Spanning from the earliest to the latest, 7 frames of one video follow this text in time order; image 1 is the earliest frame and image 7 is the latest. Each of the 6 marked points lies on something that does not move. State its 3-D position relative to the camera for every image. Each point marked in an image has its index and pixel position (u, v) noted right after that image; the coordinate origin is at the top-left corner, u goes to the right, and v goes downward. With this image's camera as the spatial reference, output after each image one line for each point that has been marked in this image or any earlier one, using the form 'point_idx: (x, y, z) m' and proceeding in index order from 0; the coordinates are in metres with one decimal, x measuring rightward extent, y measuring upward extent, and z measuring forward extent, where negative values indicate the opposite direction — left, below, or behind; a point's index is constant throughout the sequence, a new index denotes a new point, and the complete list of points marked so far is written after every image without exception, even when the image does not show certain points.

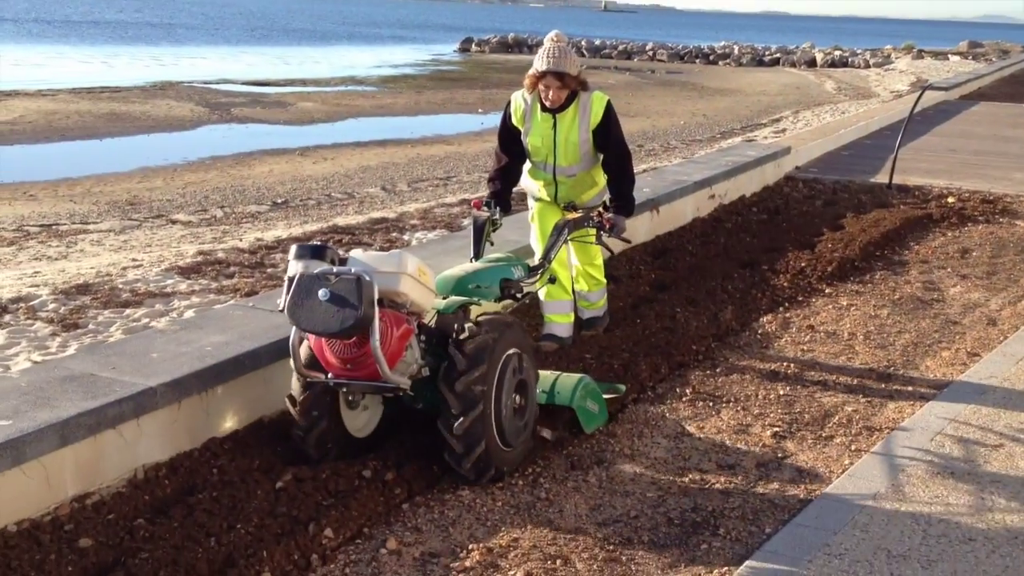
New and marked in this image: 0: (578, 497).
0: (+0.2, -0.8, +4.1) m
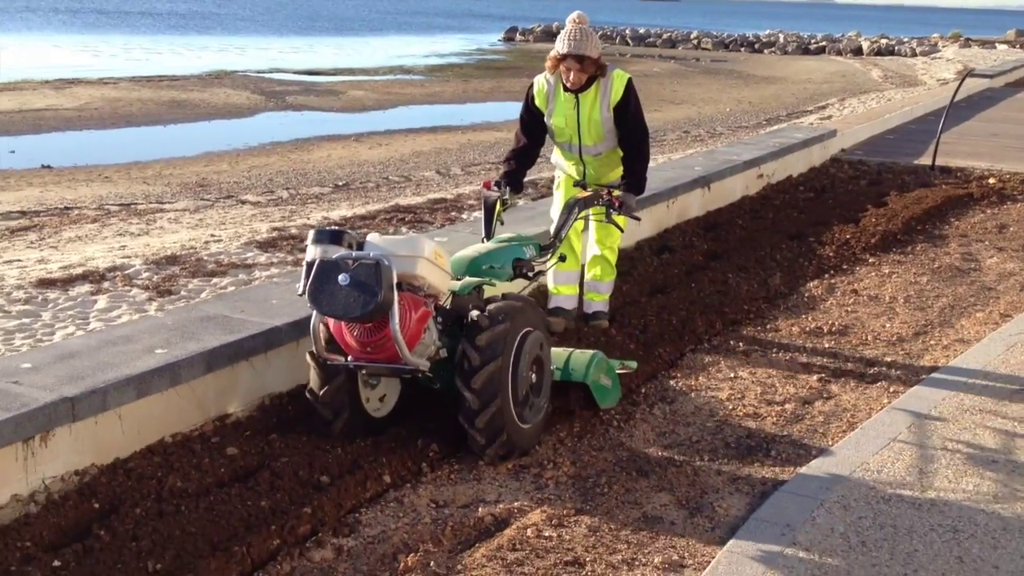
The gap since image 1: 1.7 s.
0: (+0.6, -0.6, +4.7) m
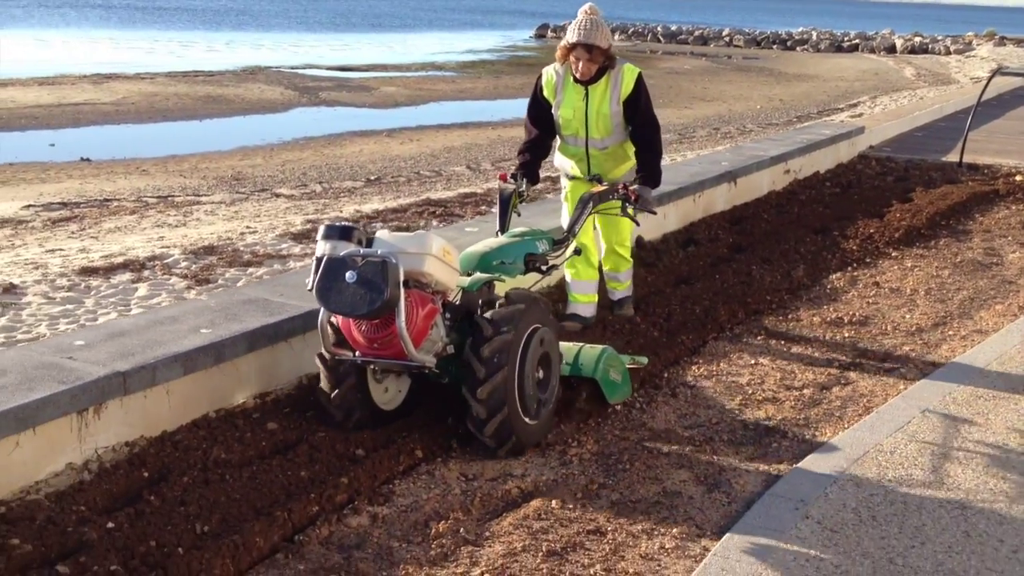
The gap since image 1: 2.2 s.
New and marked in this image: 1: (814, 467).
0: (+0.7, -0.5, +4.8) m
1: (+1.2, -0.7, +4.1) m
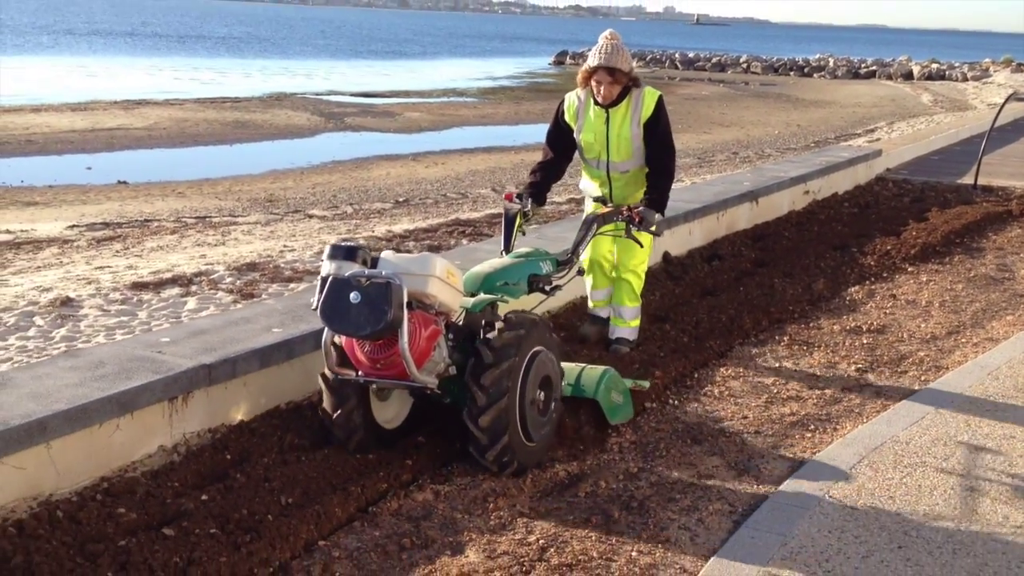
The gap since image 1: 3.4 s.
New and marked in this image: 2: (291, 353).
0: (+0.9, -0.6, +5.2) m
1: (+1.4, -0.7, +4.4) m
2: (-1.0, -0.3, +4.7) m
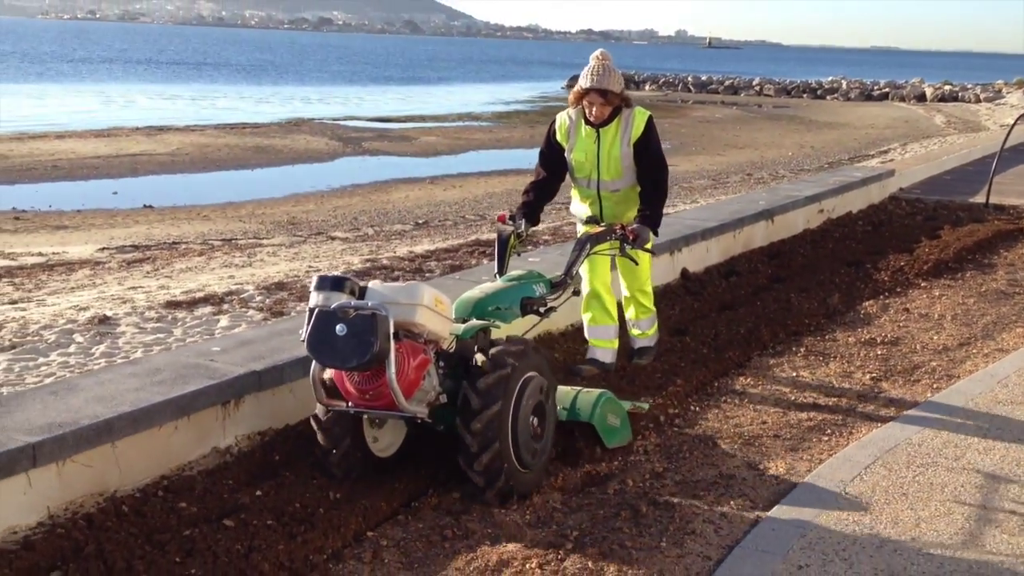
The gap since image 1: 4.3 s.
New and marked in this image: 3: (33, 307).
0: (+1.1, -0.6, +5.5) m
1: (+1.5, -0.8, +4.7) m
2: (-0.9, -0.4, +5.0) m
3: (-4.7, -0.2, +10.3) m
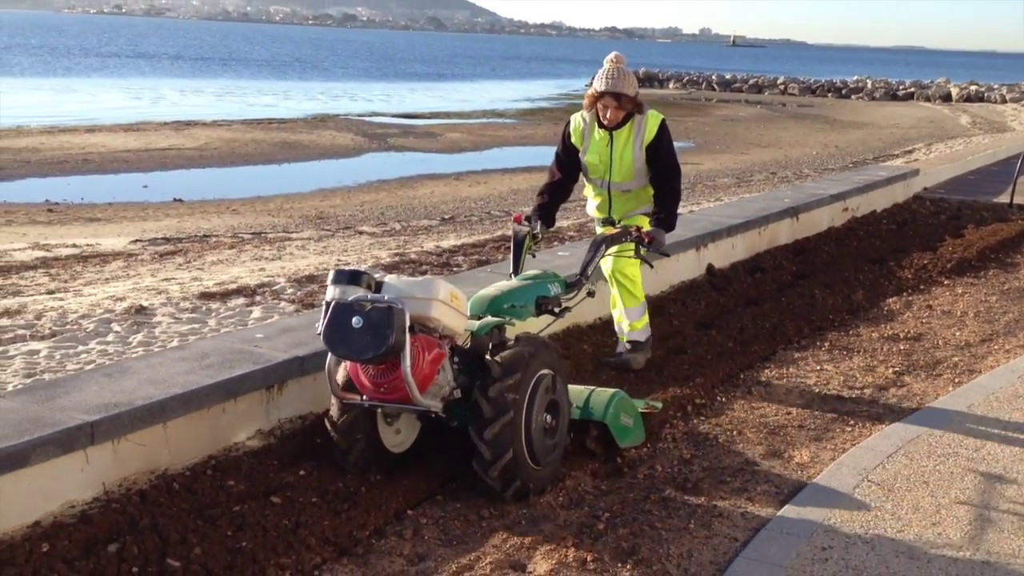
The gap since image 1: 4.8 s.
0: (+1.2, -0.6, +5.6) m
1: (+1.7, -0.7, +4.8) m
2: (-0.7, -0.3, +5.2) m
3: (-4.4, -0.1, +10.5) m
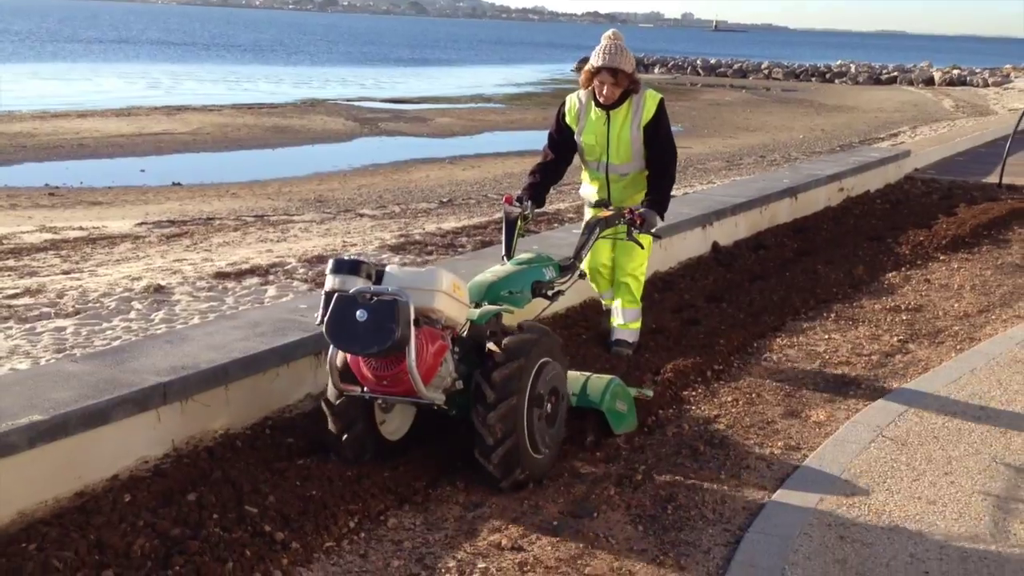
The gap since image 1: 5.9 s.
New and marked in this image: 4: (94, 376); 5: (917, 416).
0: (+1.4, -0.4, +5.9) m
1: (+1.8, -0.6, +5.1) m
2: (-0.5, -0.2, +5.5) m
3: (-4.4, +0.1, +10.7) m
4: (-1.7, -0.4, +4.3) m
5: (+1.9, -0.6, +5.0) m
